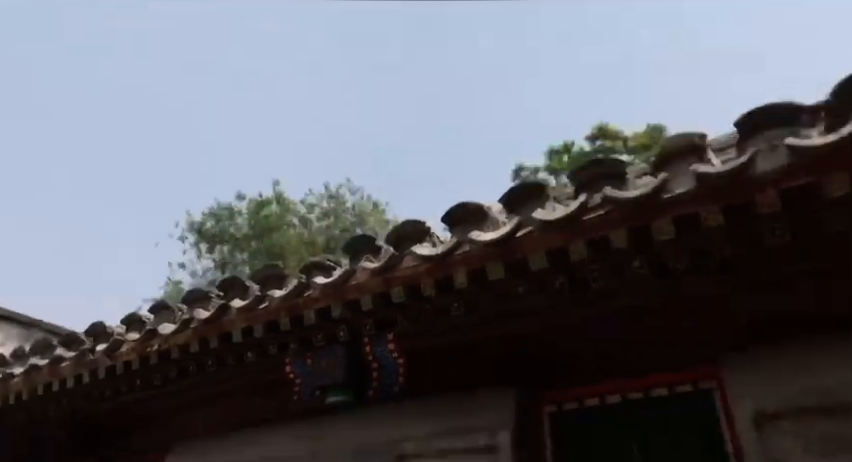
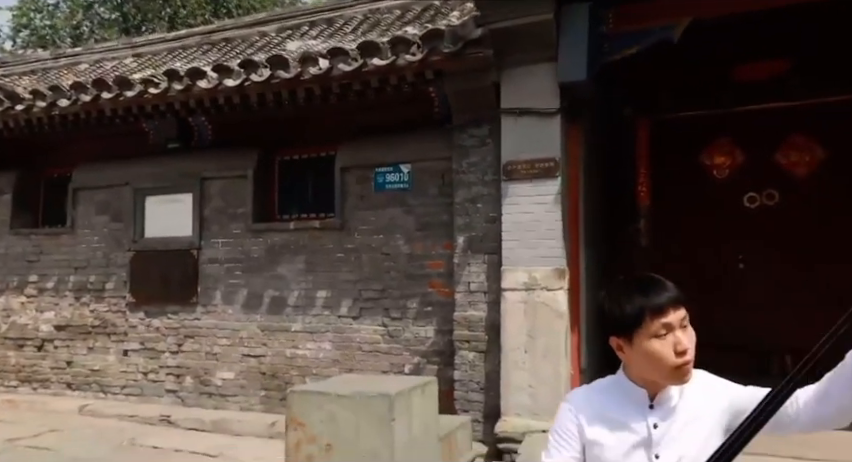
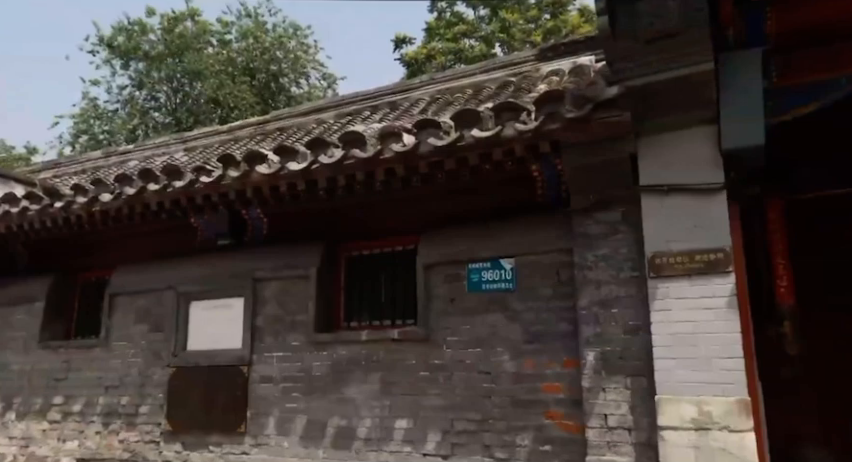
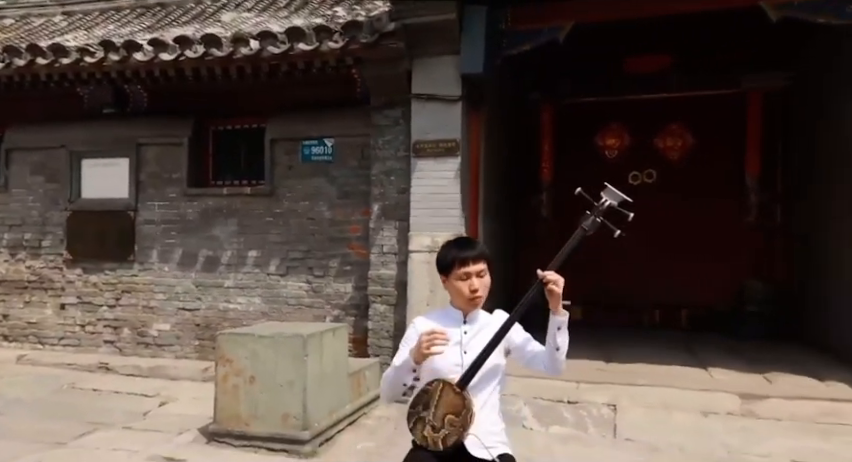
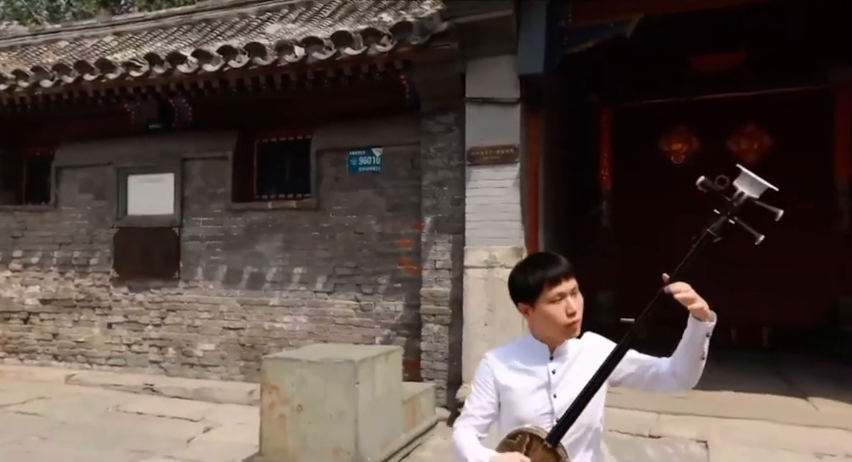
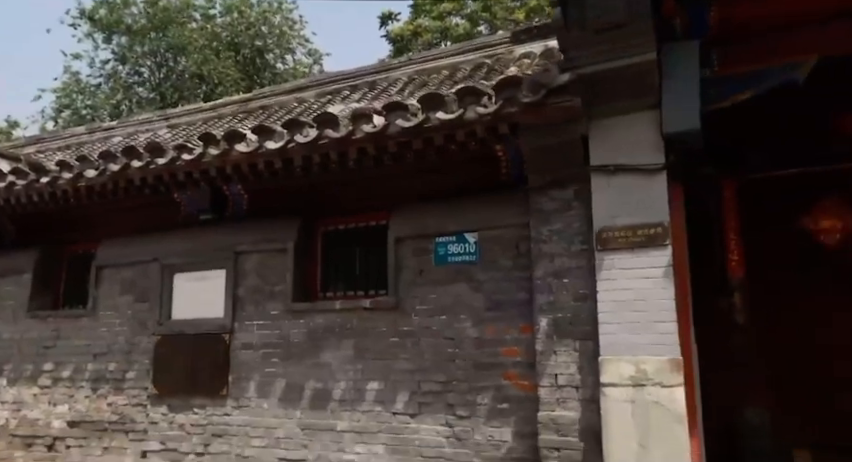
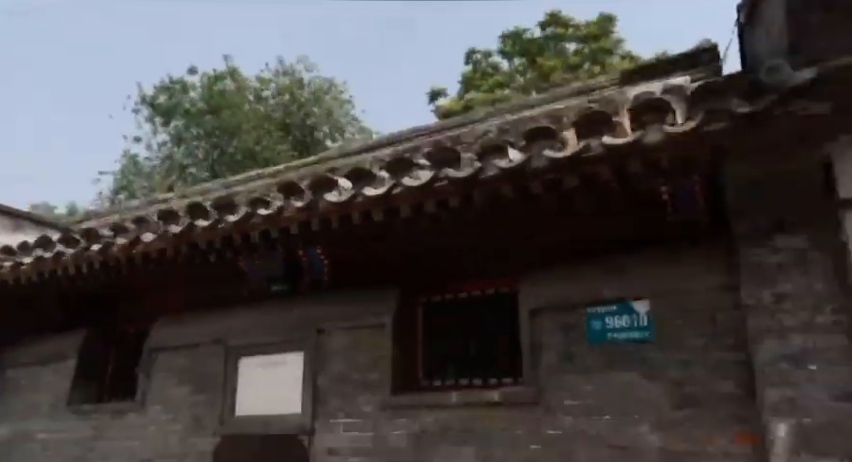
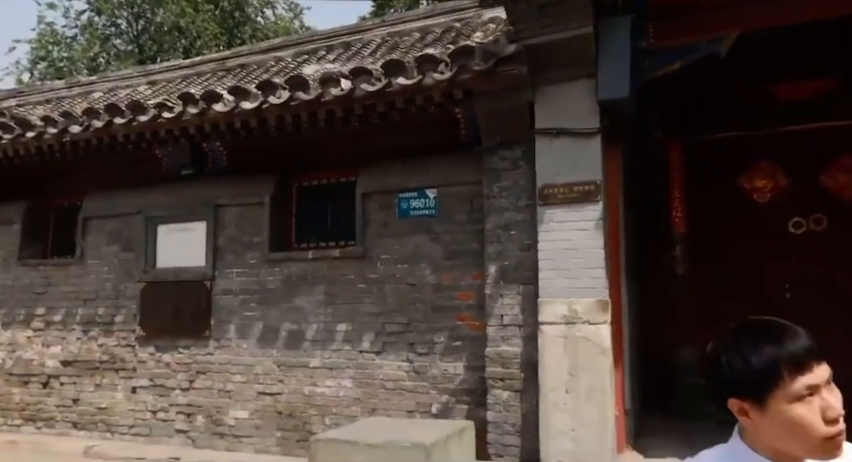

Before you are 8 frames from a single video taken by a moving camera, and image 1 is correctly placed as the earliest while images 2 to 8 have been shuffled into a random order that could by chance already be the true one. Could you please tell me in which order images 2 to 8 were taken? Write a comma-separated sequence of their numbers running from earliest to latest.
7, 3, 6, 8, 2, 5, 4
